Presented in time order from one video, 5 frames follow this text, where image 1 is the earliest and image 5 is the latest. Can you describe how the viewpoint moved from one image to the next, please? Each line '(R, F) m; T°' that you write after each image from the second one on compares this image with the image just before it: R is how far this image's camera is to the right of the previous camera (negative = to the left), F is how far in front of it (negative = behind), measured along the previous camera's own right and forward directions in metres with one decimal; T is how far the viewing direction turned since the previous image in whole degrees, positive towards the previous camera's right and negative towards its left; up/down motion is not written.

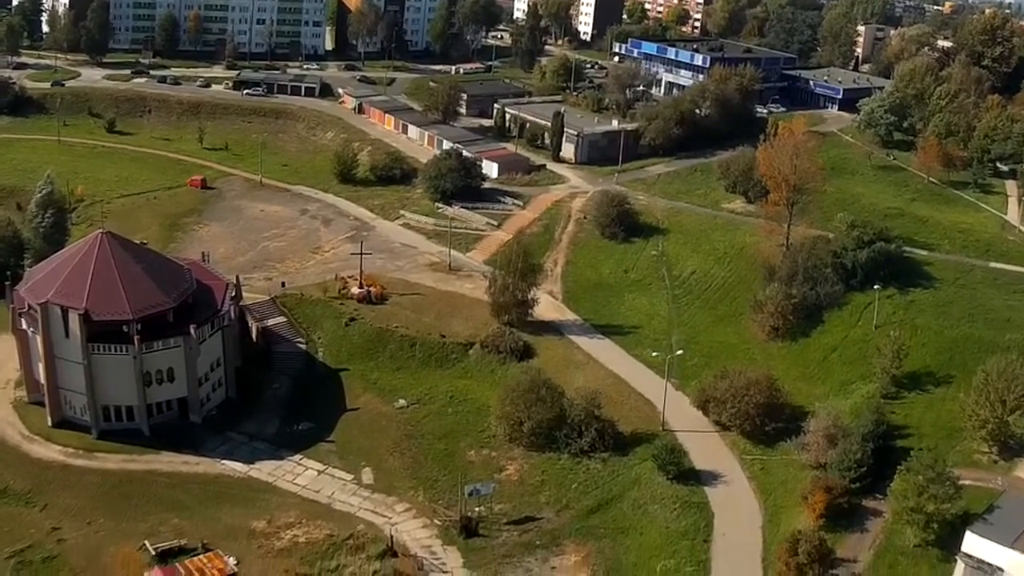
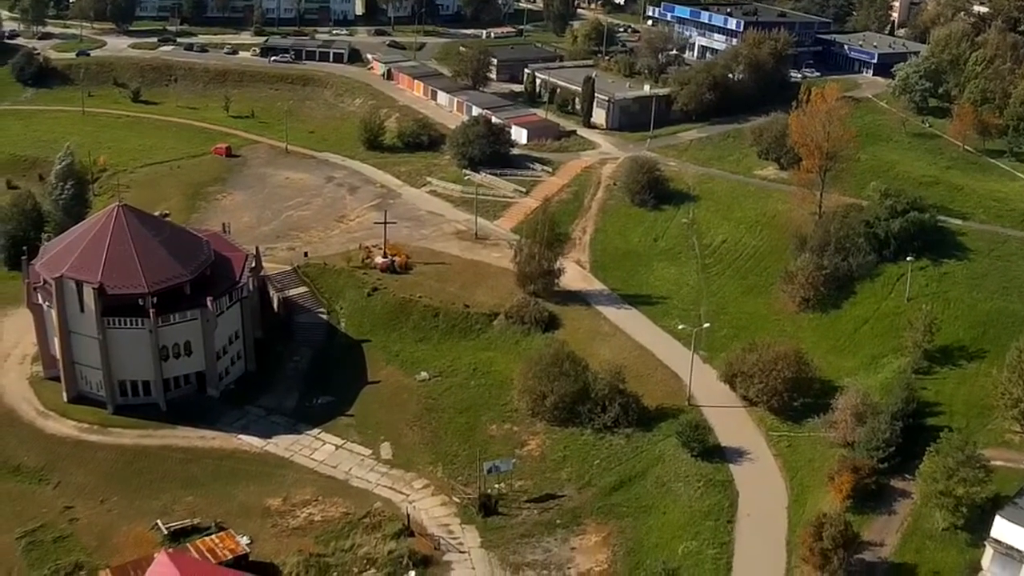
(+0.6, +1.0) m; -2°
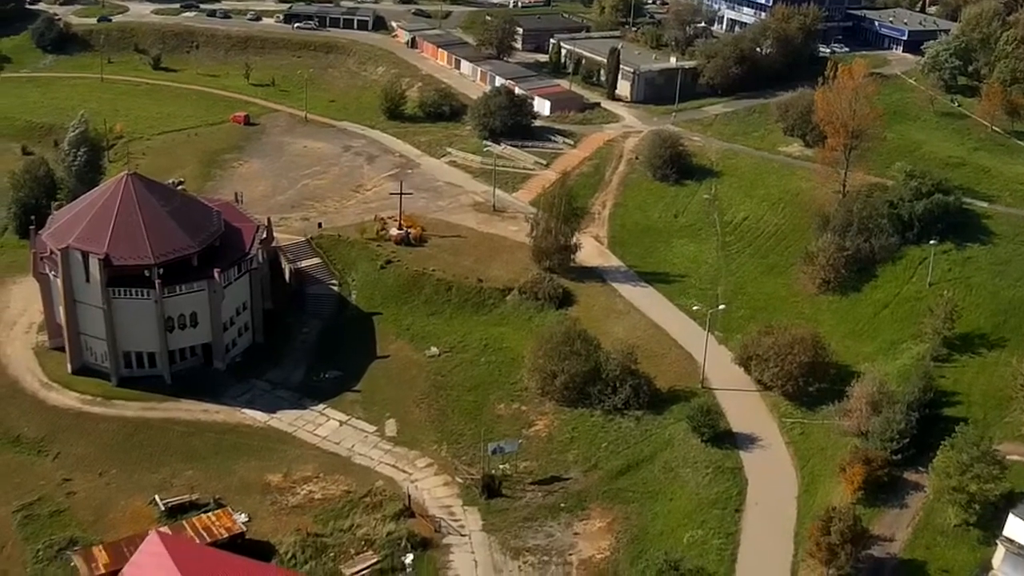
(+0.7, +1.0) m; -1°
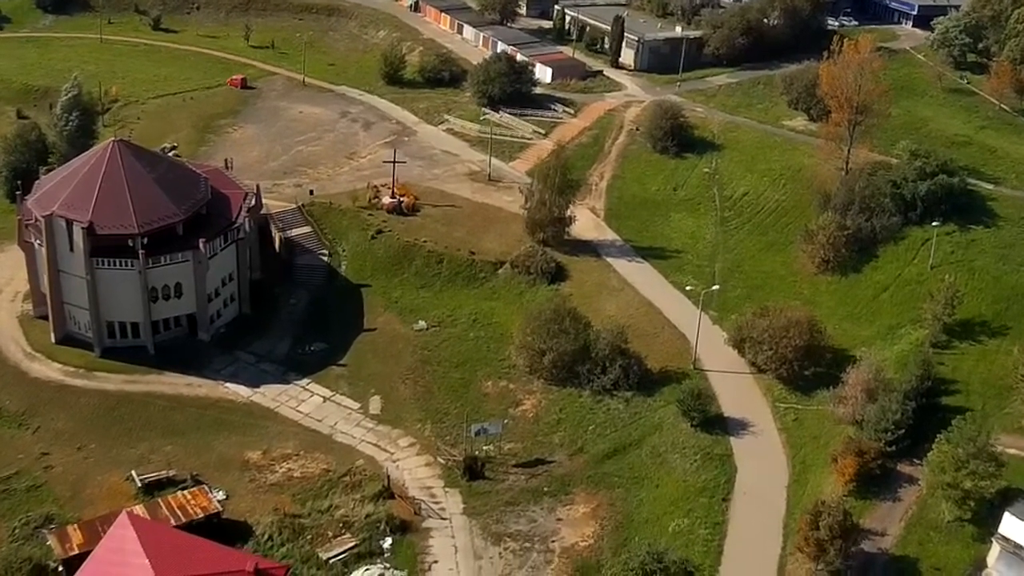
(+0.6, +1.3) m; 0°
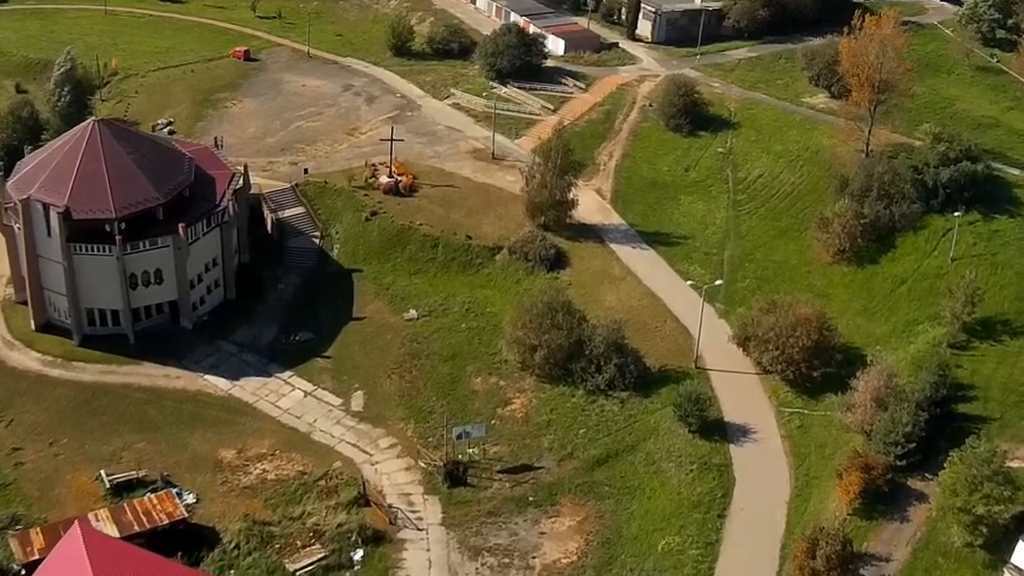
(+1.3, +2.7) m; -1°
